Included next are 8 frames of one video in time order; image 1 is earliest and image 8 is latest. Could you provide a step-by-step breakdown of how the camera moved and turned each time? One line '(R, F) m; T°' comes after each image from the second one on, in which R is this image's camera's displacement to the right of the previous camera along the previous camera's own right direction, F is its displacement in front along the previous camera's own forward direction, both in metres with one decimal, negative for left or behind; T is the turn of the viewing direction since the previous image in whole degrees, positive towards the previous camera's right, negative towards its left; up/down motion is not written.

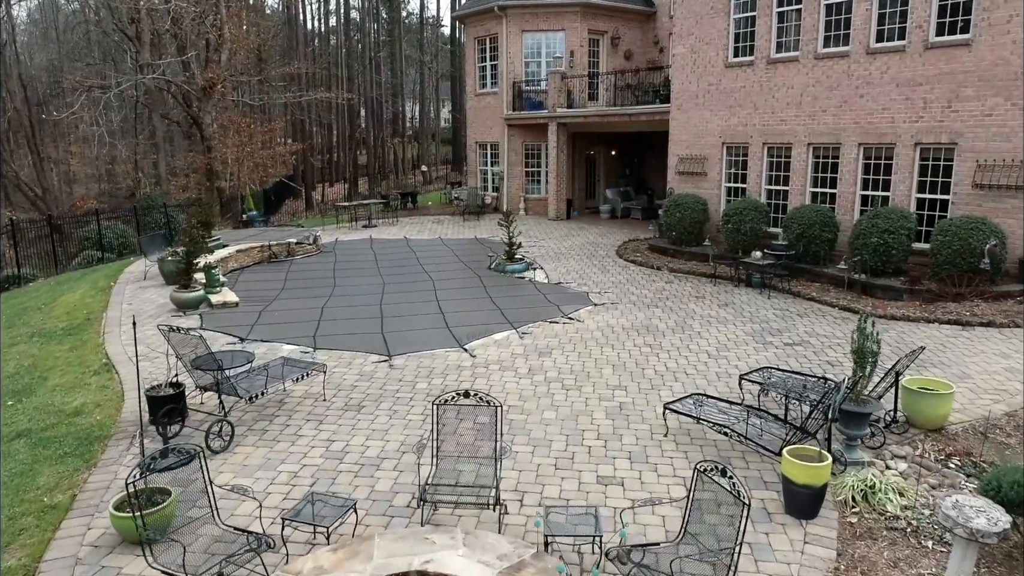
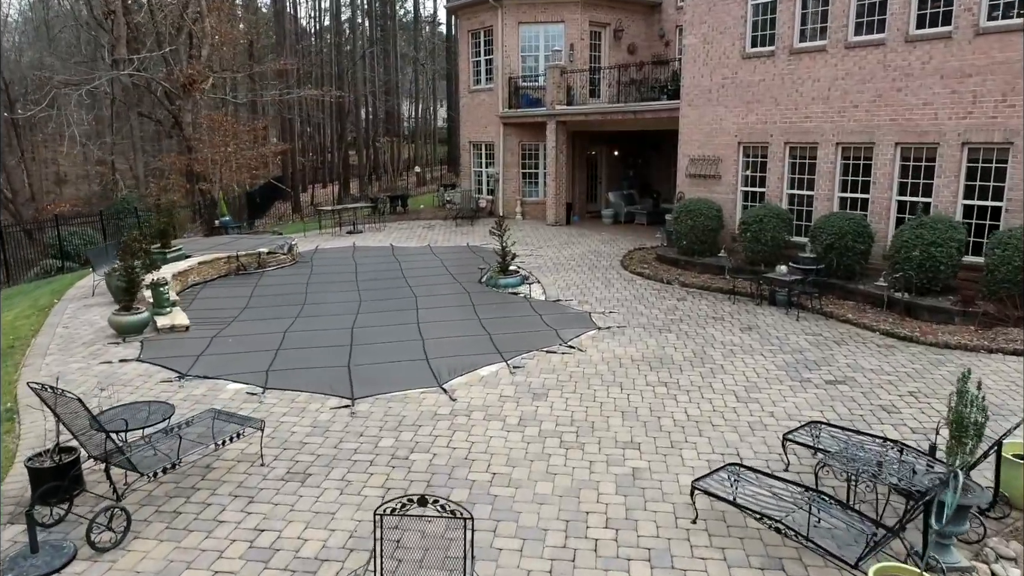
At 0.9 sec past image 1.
(+0.1, +1.4) m; 0°
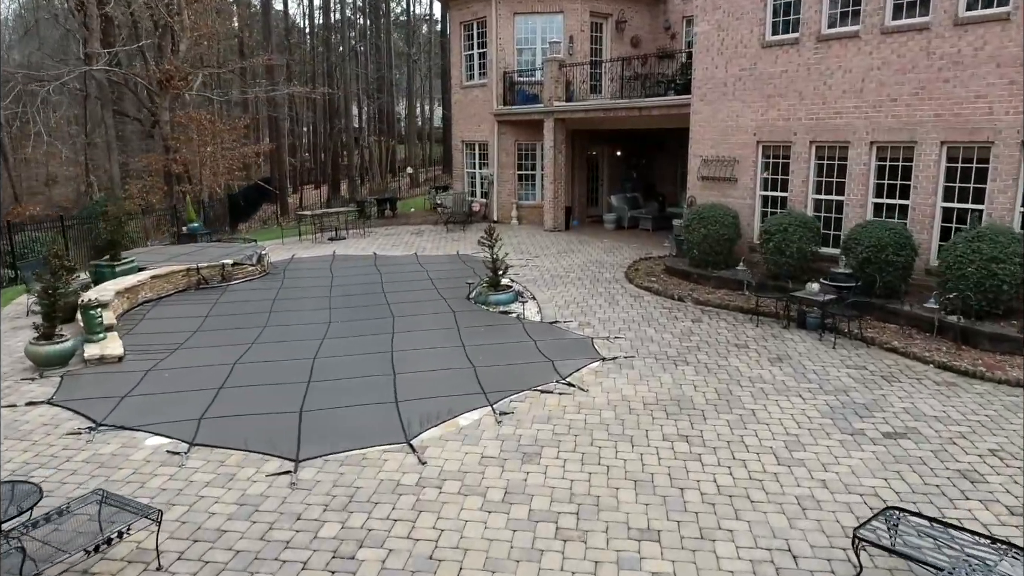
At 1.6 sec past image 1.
(+0.1, +1.4) m; 0°
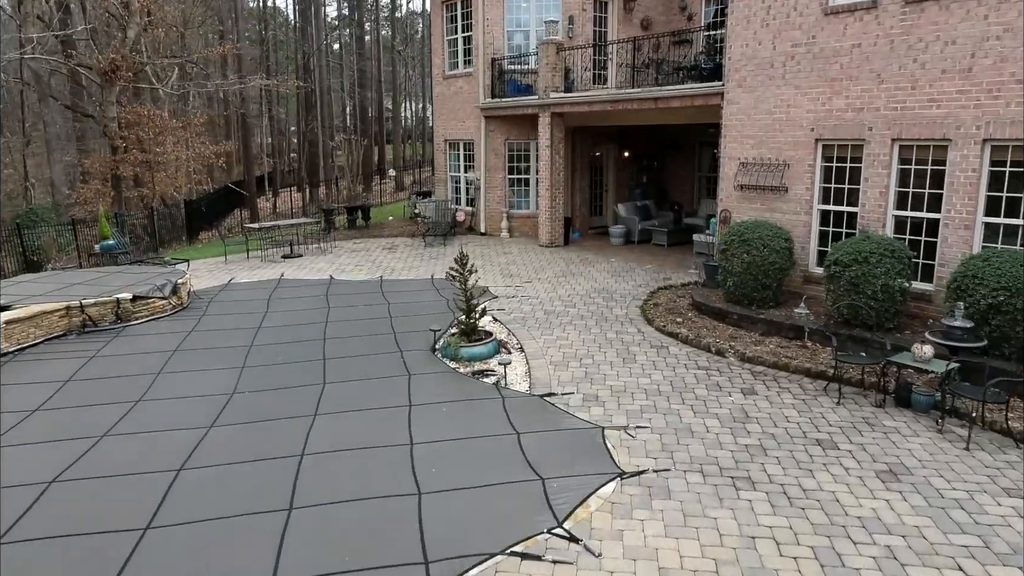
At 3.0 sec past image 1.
(+0.2, +2.9) m; 0°
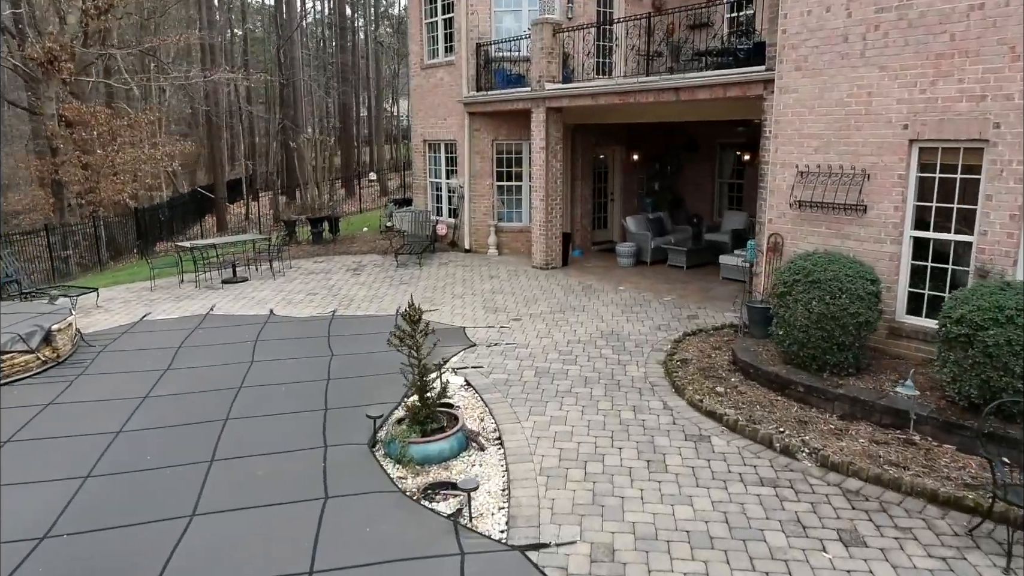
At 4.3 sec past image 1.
(+0.2, +2.6) m; 0°
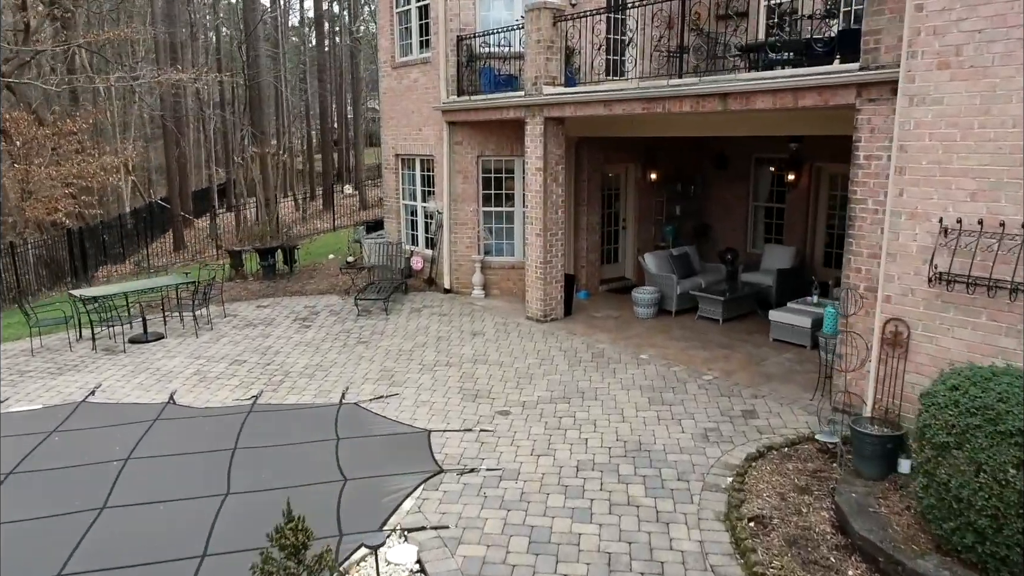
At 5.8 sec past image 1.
(+0.1, +2.7) m; 0°
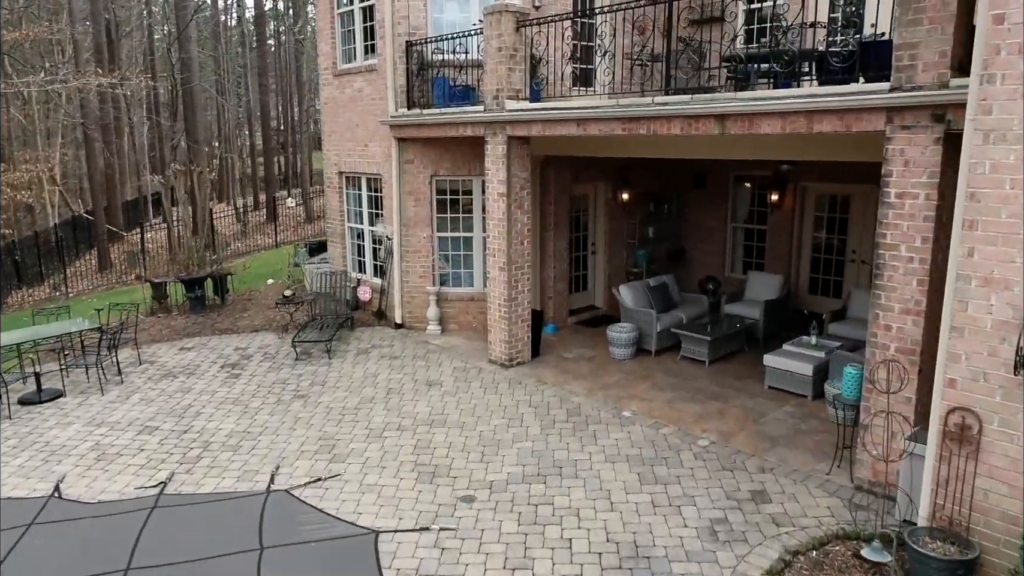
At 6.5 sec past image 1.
(-0.1, +1.2) m; +4°
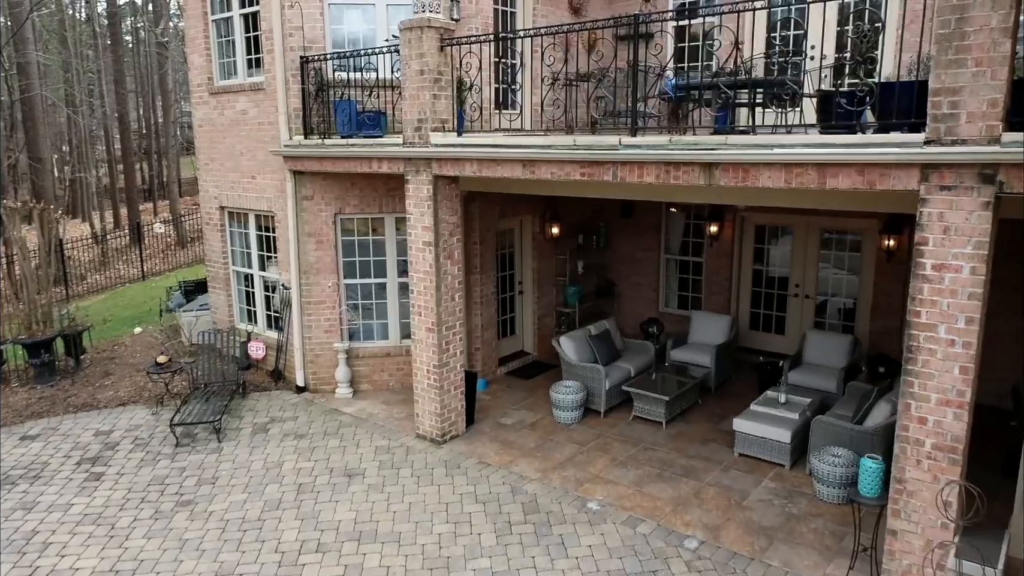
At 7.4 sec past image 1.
(-0.4, +1.3) m; +9°
